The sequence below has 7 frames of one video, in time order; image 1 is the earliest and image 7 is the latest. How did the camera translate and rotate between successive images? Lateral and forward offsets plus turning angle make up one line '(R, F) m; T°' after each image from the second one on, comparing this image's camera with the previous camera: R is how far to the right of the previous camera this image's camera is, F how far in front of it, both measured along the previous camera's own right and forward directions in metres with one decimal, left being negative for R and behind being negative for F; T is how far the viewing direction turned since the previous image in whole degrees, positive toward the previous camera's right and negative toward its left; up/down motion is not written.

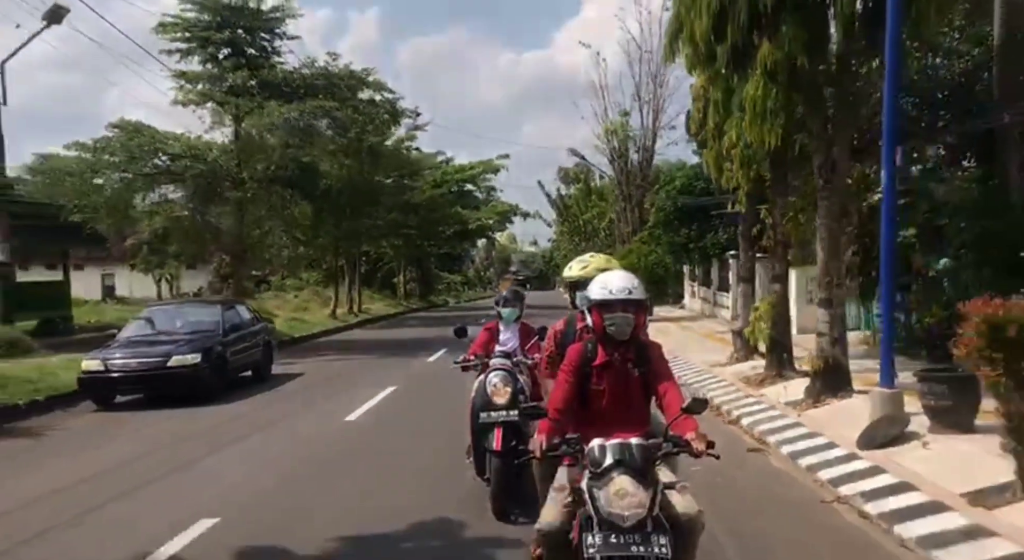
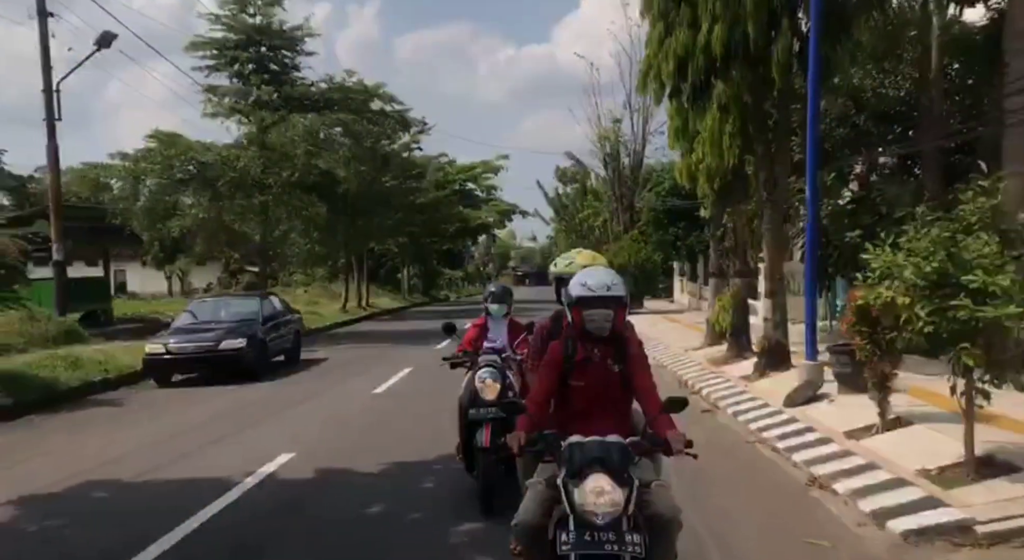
(0.0, -2.4) m; 0°
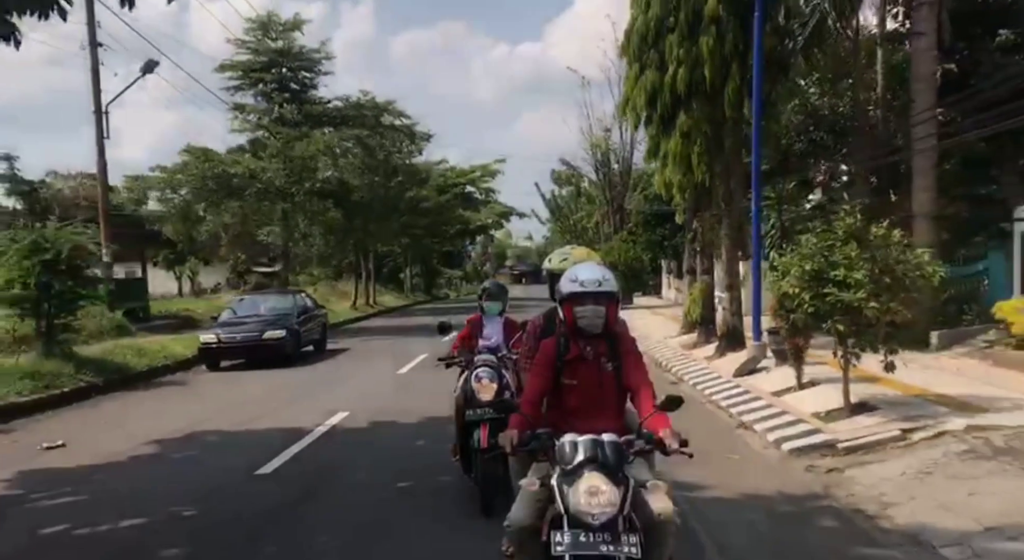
(-0.1, -2.7) m; 0°
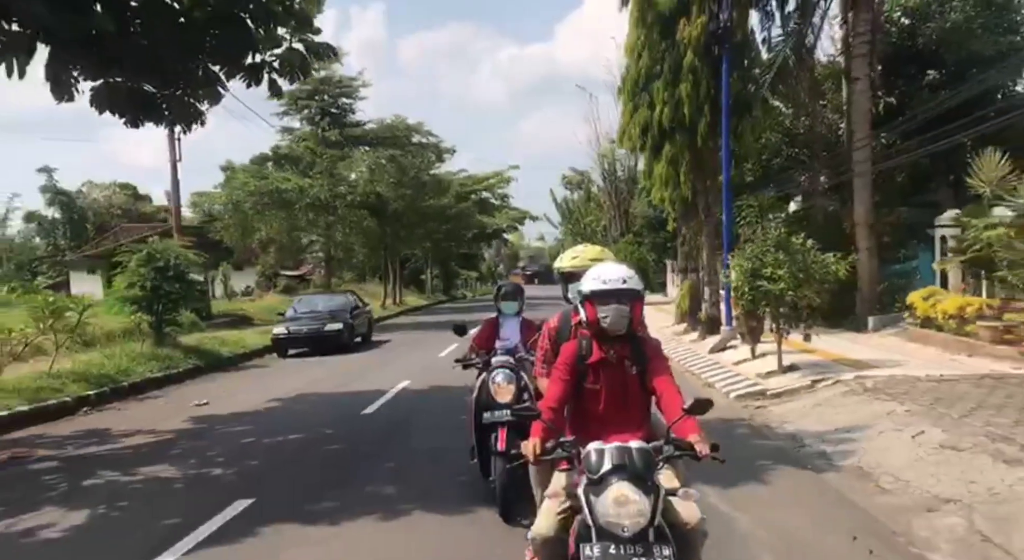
(-0.2, -3.7) m; -1°
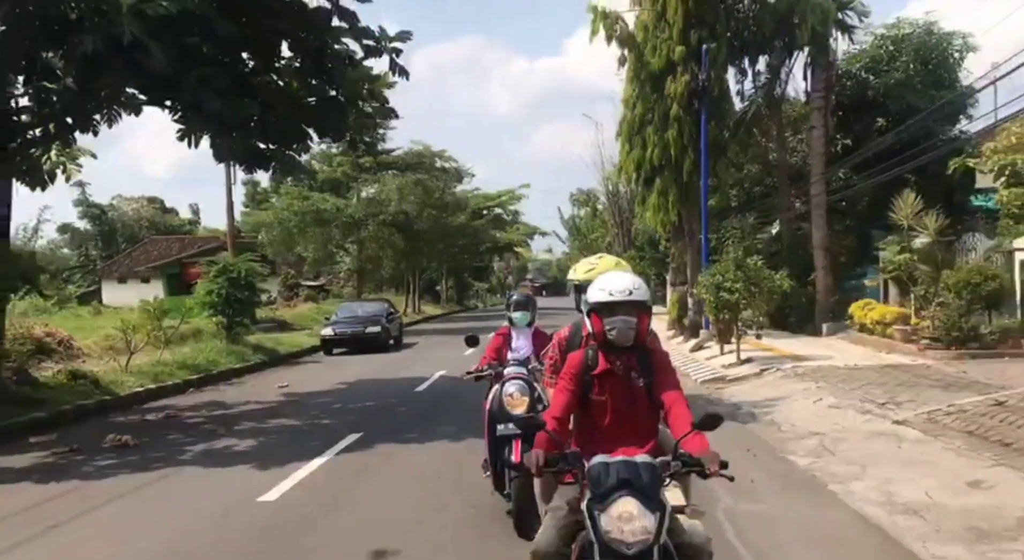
(-0.2, -3.8) m; 0°
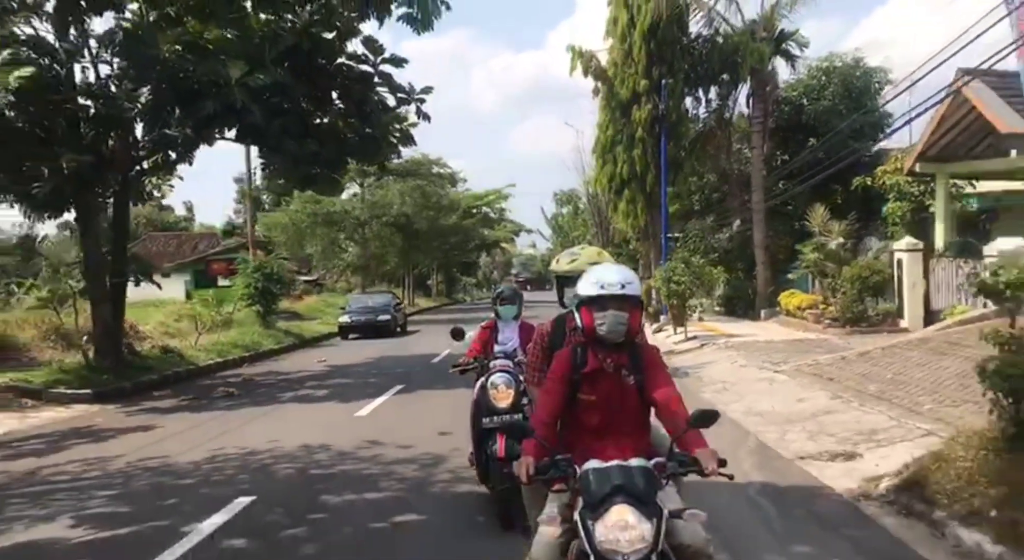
(-0.2, -4.4) m; +1°
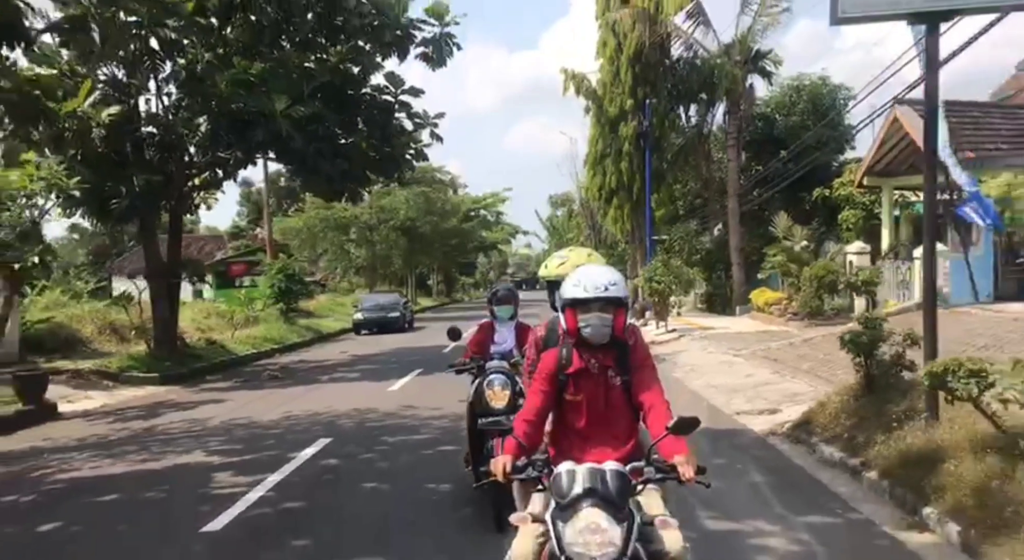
(-0.1, -2.8) m; 0°
